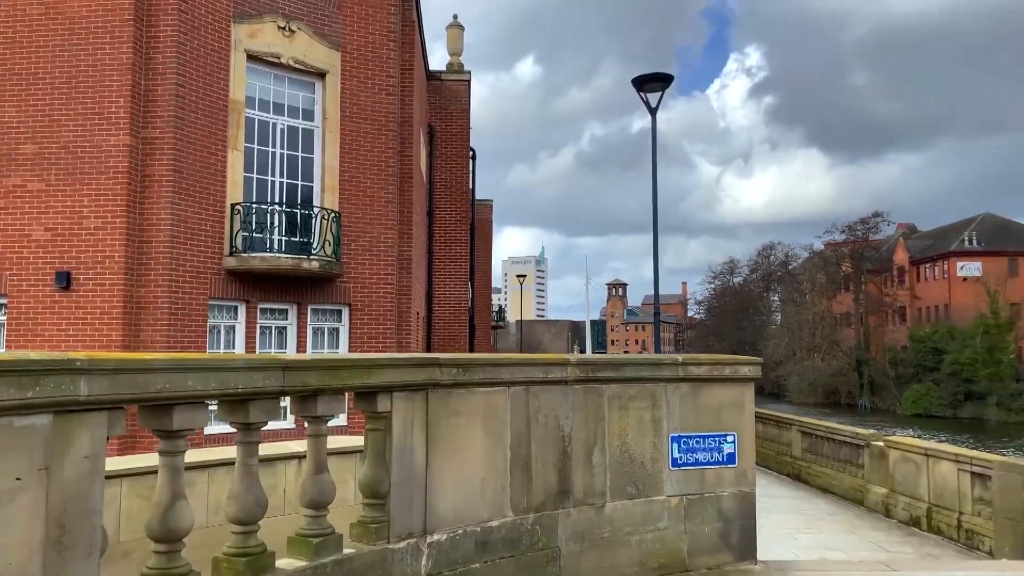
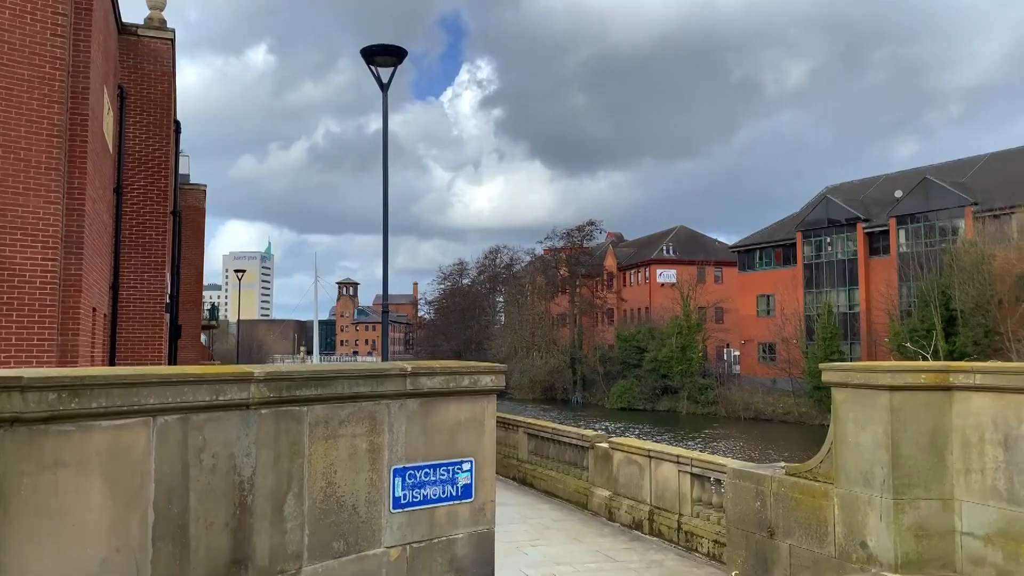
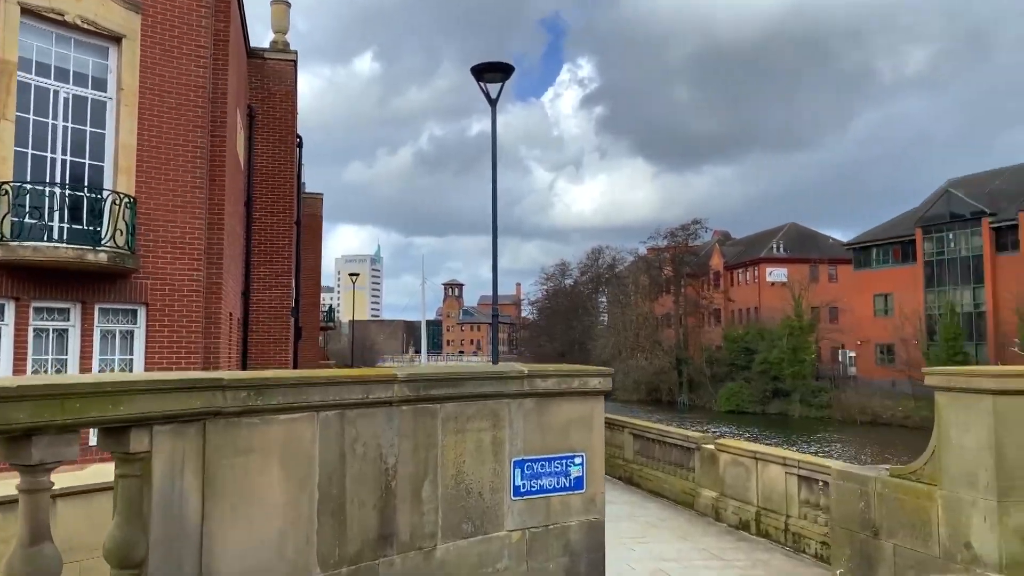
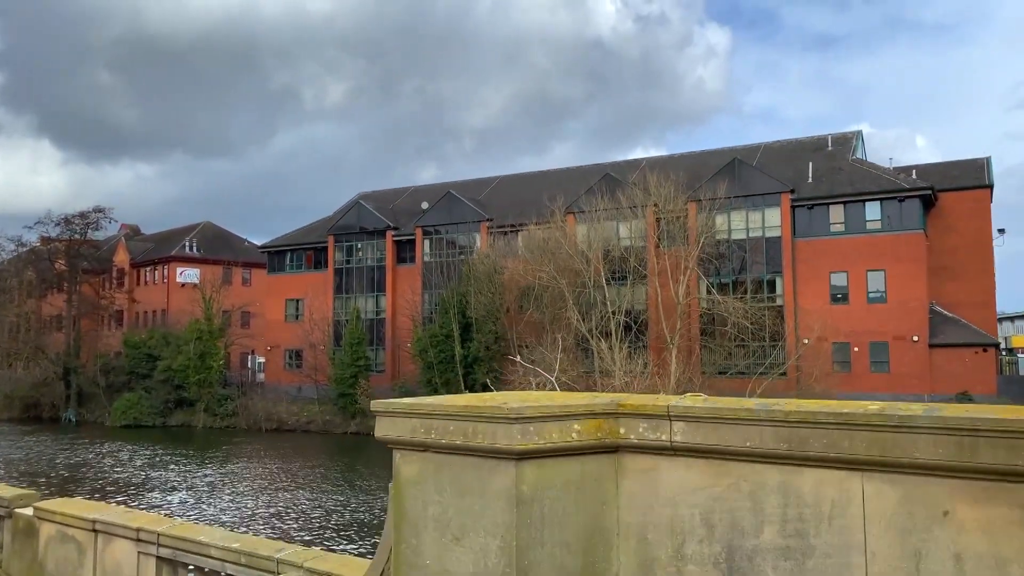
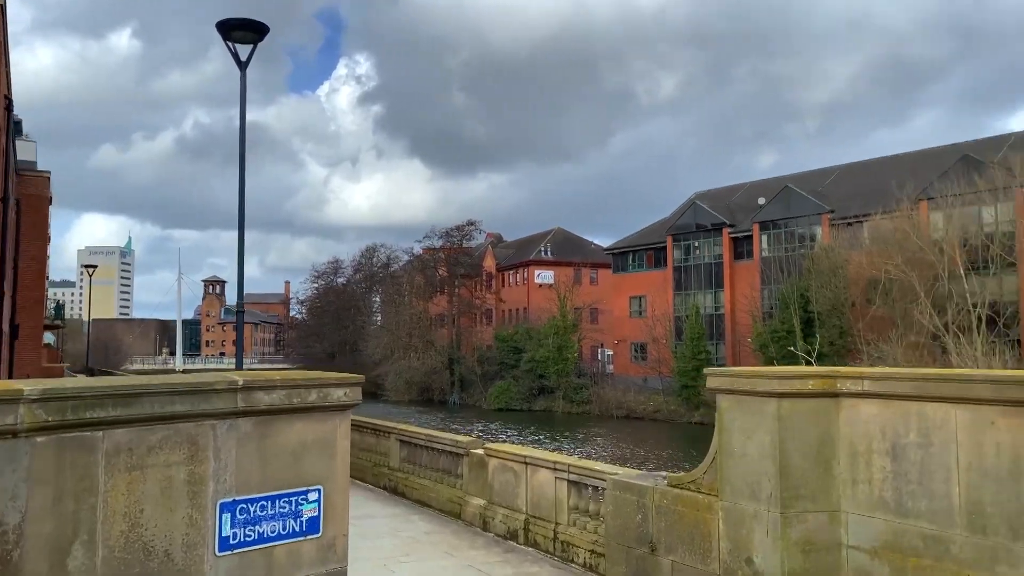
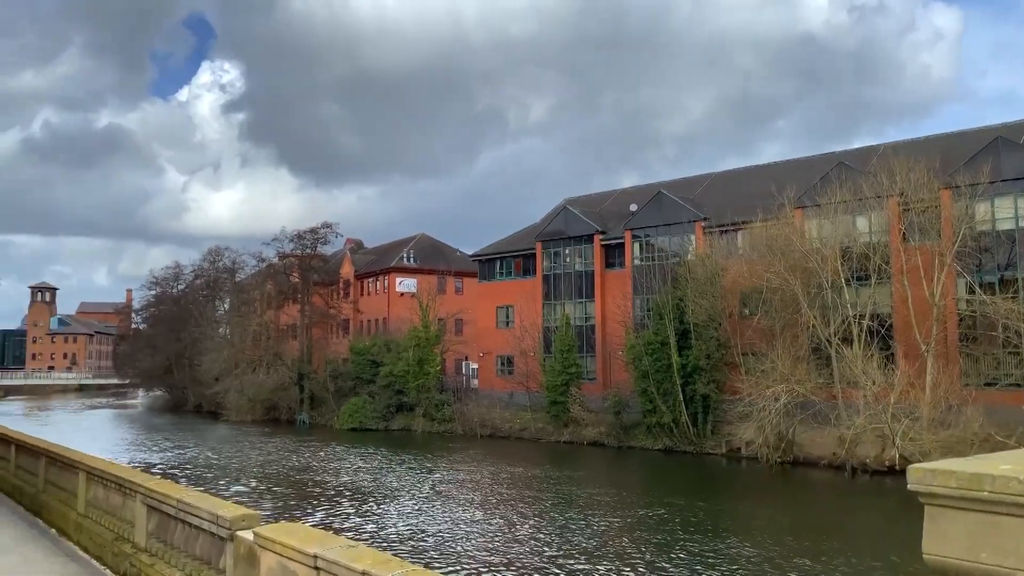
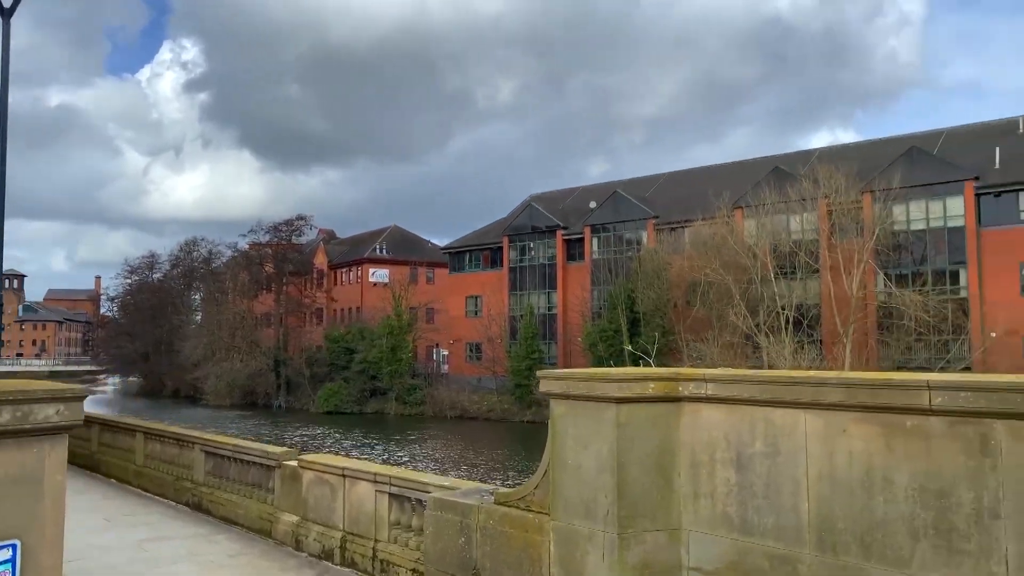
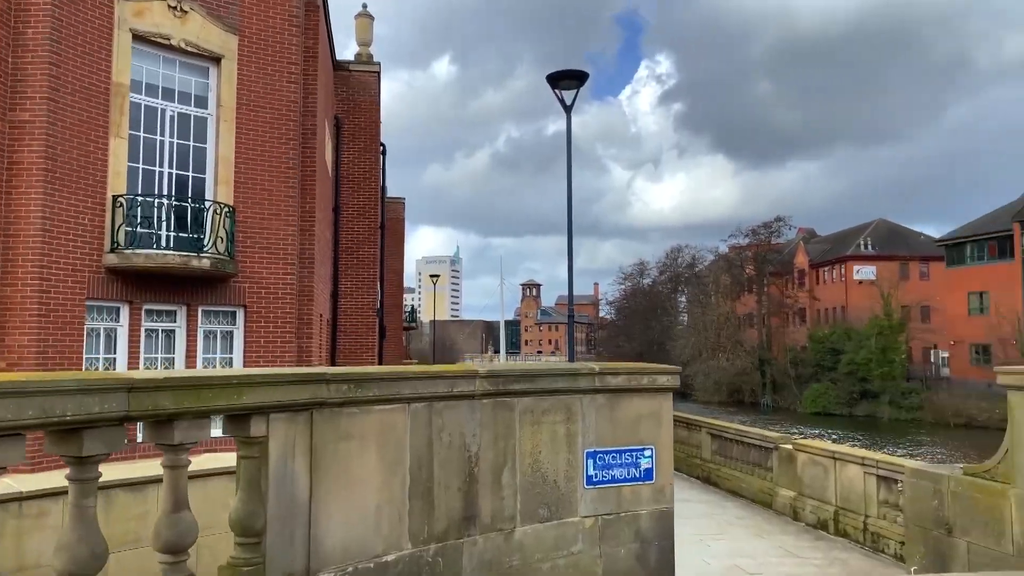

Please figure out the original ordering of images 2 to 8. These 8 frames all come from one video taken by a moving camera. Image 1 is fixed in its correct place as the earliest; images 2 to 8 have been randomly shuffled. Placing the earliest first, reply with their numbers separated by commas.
8, 3, 2, 5, 7, 4, 6
